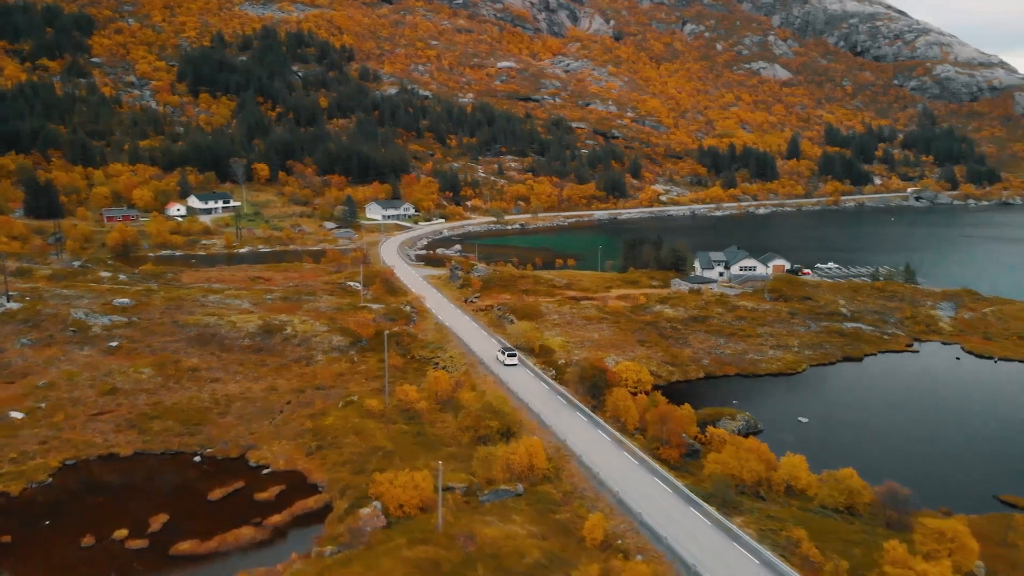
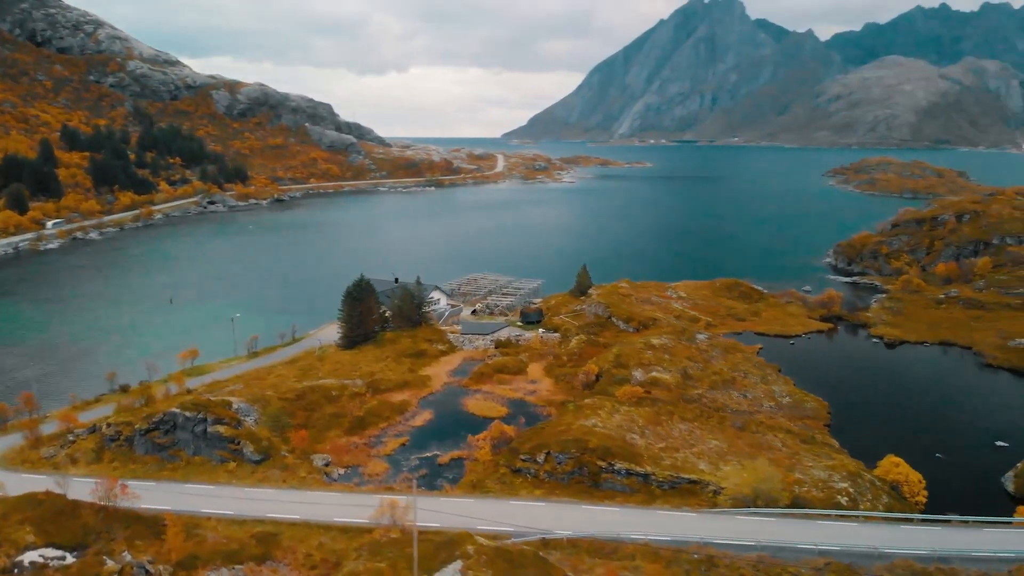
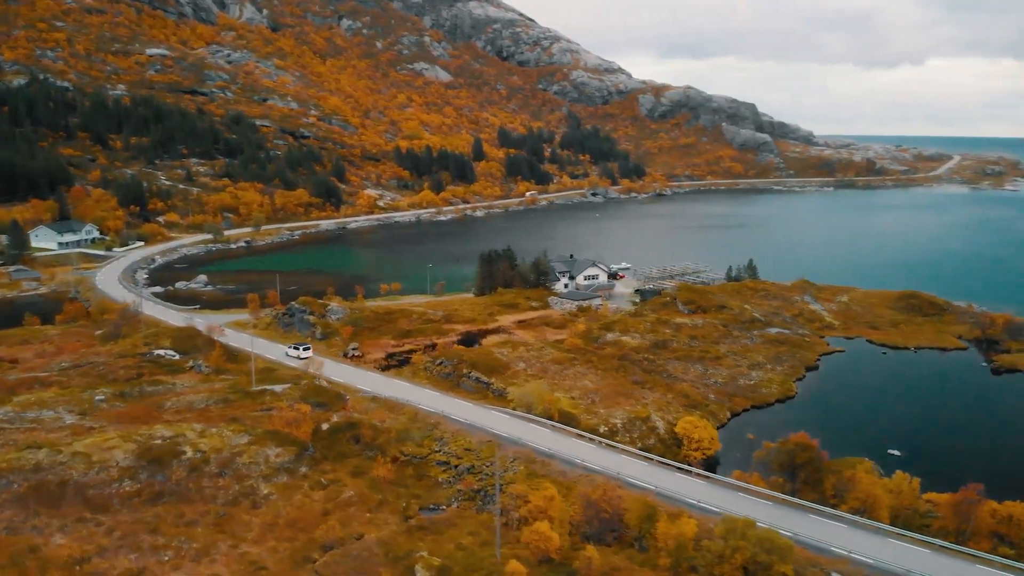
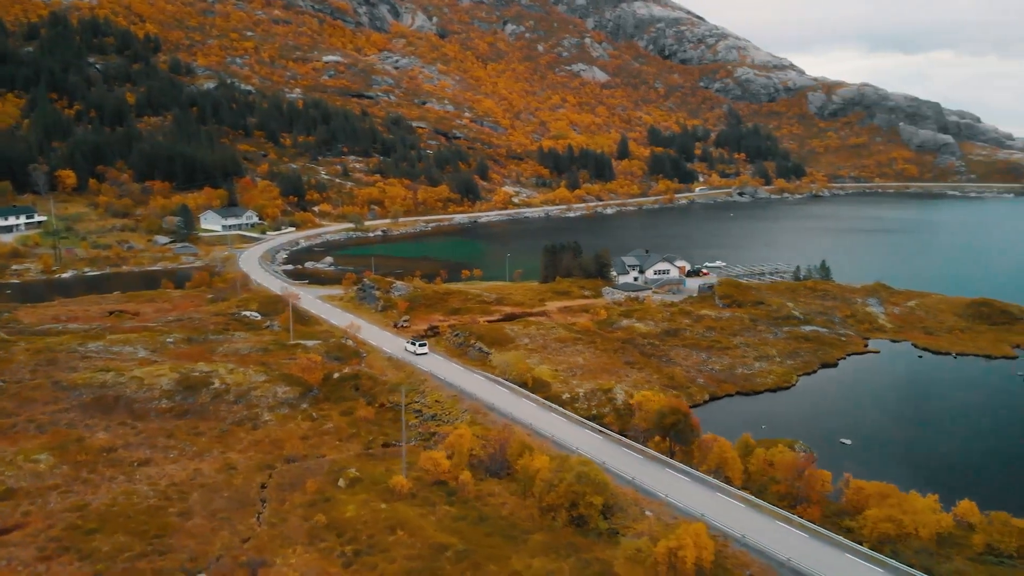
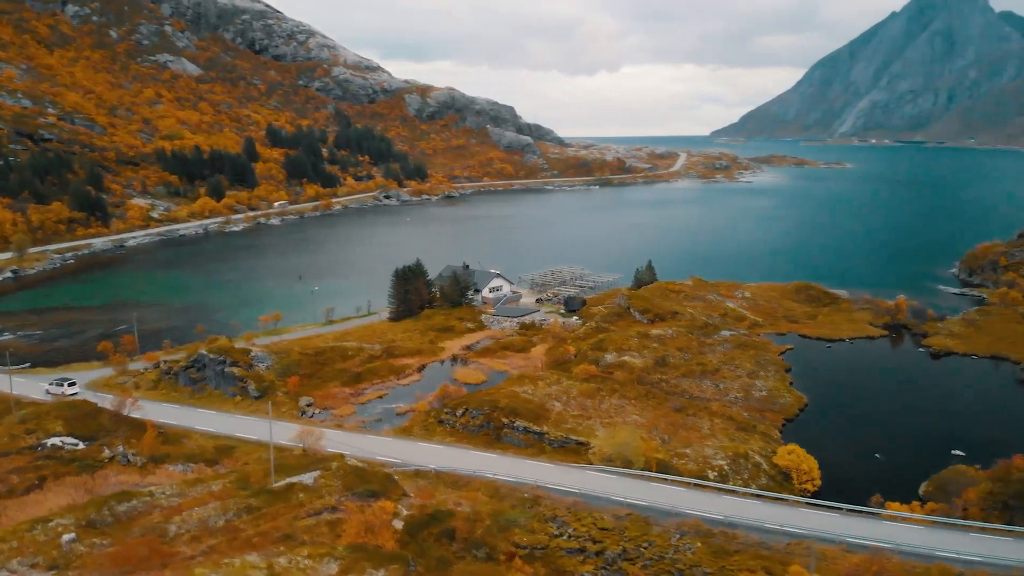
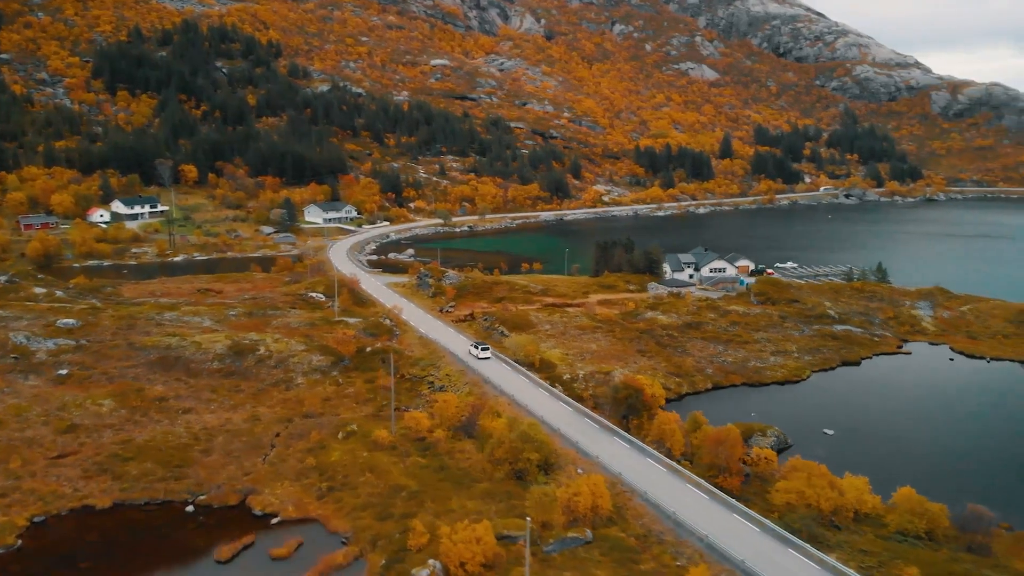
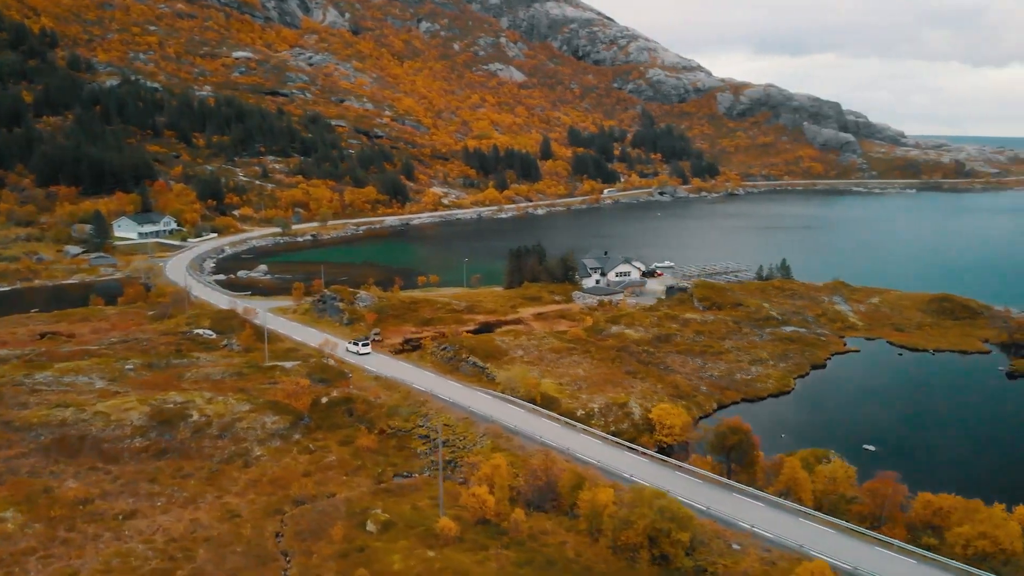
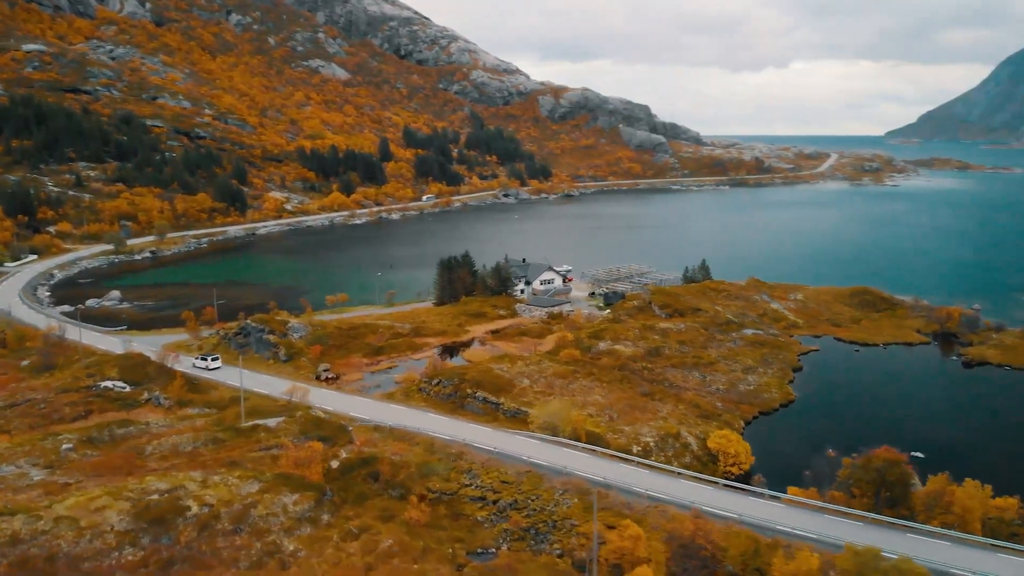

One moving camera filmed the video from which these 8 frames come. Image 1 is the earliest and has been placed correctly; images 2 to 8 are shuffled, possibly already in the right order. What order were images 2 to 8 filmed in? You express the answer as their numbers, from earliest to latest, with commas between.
6, 4, 7, 3, 8, 5, 2
